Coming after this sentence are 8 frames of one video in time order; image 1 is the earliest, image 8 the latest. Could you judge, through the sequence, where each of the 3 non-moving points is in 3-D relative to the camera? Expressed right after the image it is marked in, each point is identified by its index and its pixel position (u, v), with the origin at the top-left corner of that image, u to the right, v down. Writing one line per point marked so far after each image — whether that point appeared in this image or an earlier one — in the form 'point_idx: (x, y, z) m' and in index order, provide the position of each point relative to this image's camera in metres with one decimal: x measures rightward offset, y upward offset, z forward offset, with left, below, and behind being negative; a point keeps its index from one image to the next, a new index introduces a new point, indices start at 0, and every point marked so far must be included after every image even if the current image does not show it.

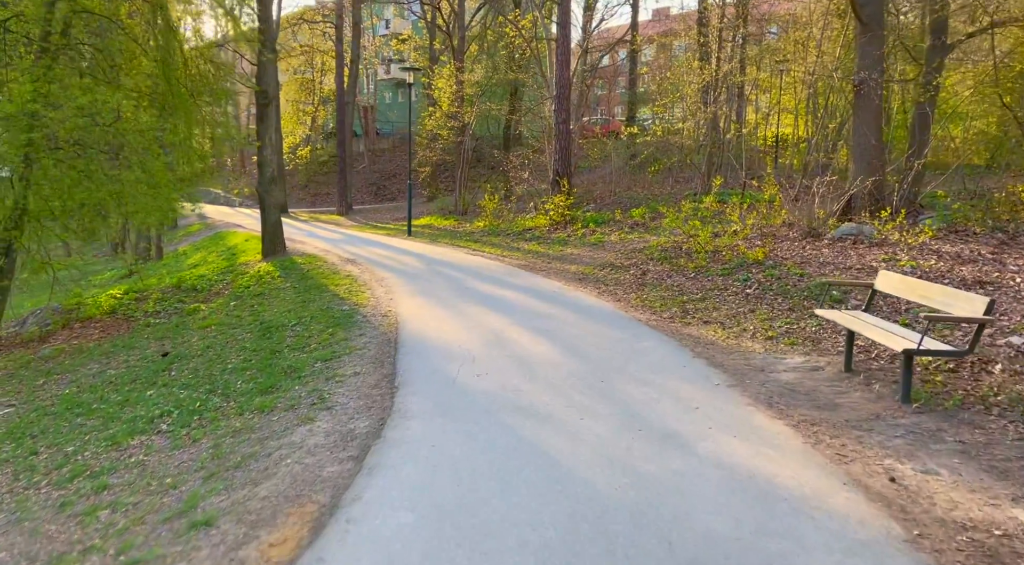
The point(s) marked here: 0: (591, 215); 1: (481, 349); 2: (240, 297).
0: (+2.4, +2.0, +18.1) m
1: (-0.3, -0.6, +5.8) m
2: (-4.4, -0.2, +9.7) m
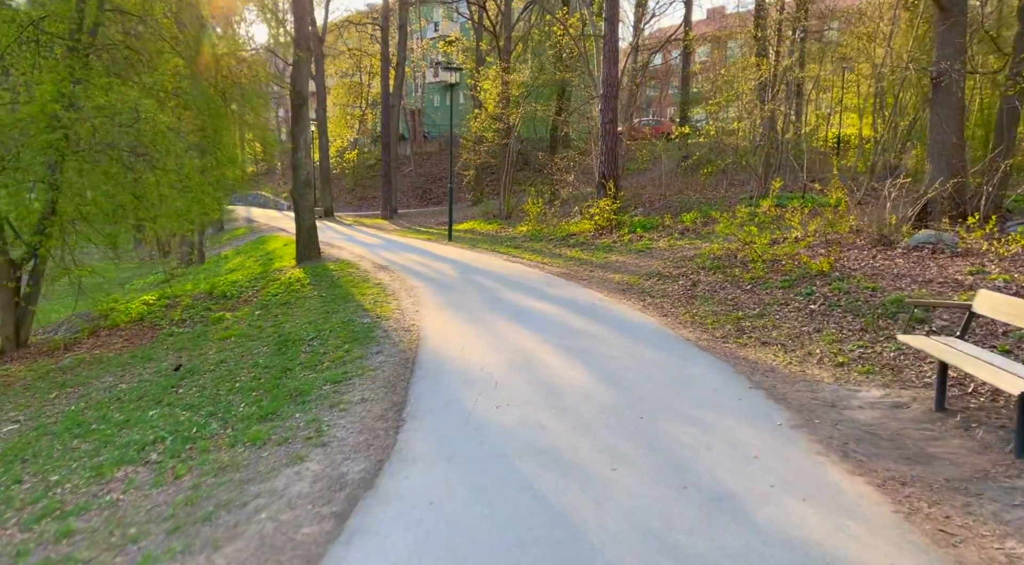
0: (+3.6, +1.8, +17.2) m
1: (-0.1, -0.8, +5.2) m
2: (-3.8, -0.4, +9.4) m
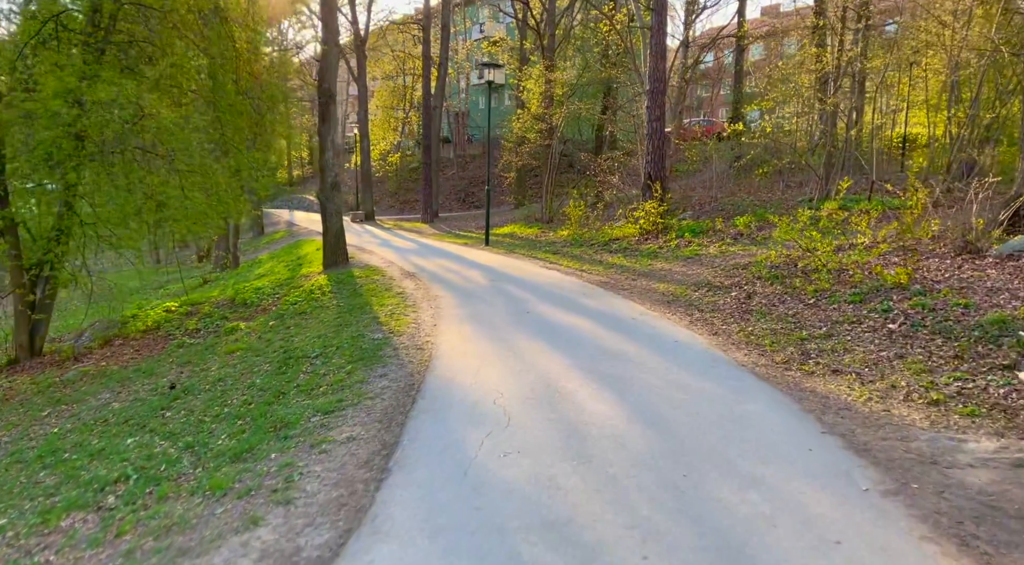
0: (+4.6, +1.5, +16.1) m
1: (+0.1, -0.9, +4.3) m
2: (-3.4, -0.5, +8.9) m
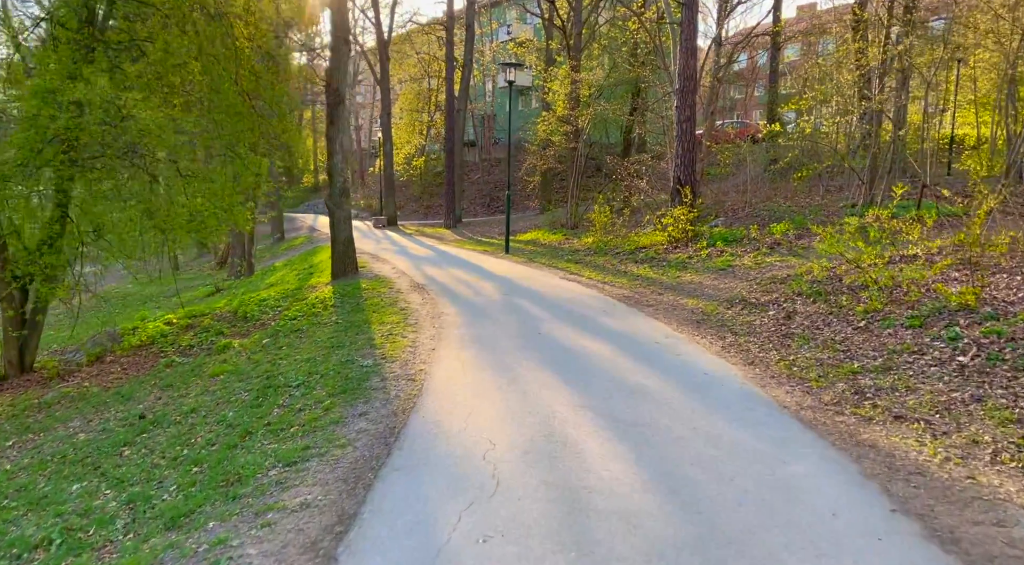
0: (+5.1, +1.3, +15.1) m
1: (0.0, -1.1, +3.6) m
2: (-3.2, -0.7, +8.3) m
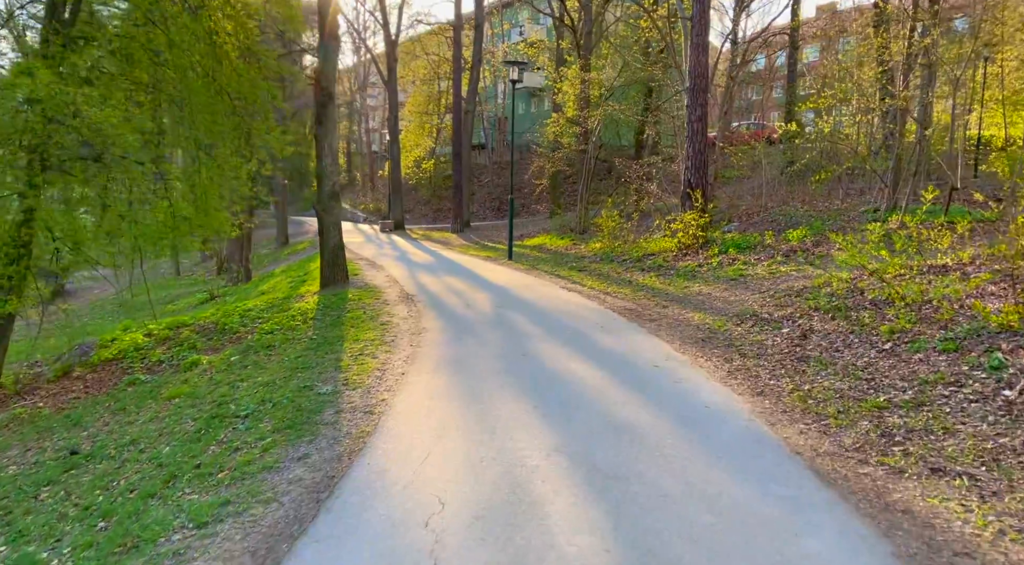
0: (+5.2, +1.1, +14.3) m
1: (-0.2, -1.2, +2.9) m
2: (-3.3, -0.8, +7.7) m
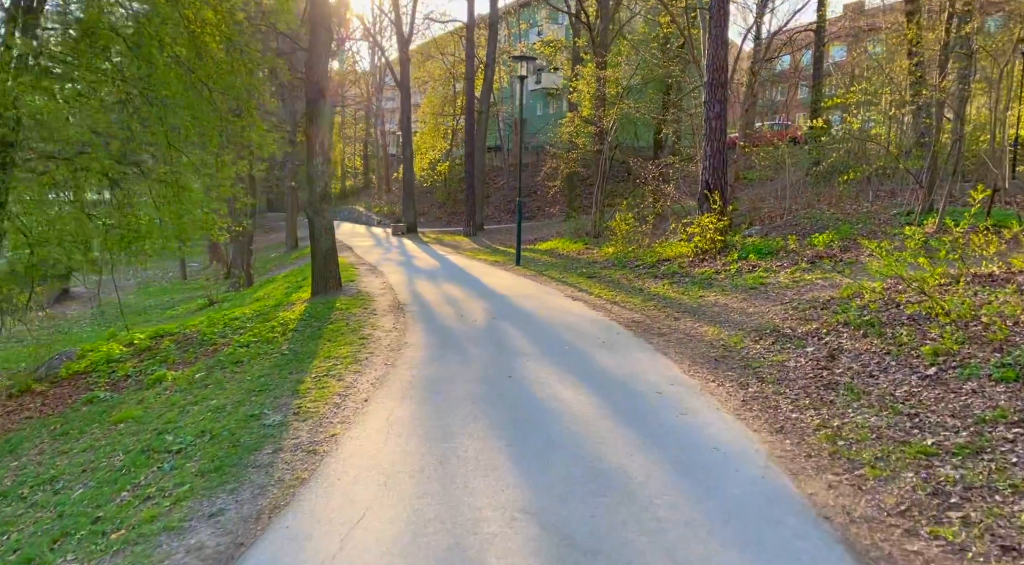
0: (+5.3, +0.9, +13.4) m
1: (-0.5, -1.3, +2.2) m
2: (-3.4, -0.9, +7.1) m
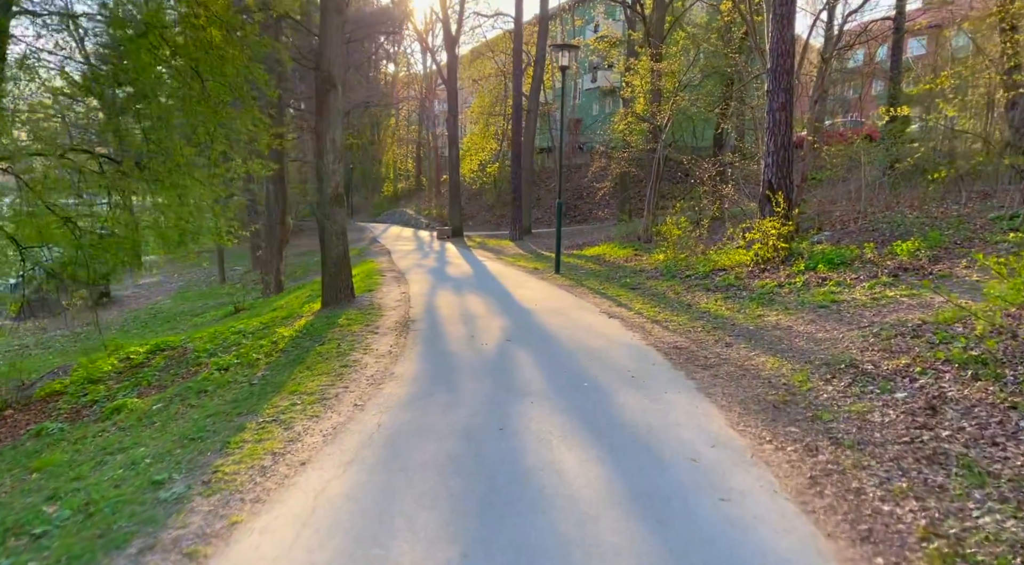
0: (+6.0, +0.6, +11.7) m
1: (-0.9, -1.5, +1.1) m
2: (-3.3, -1.1, +6.2) m
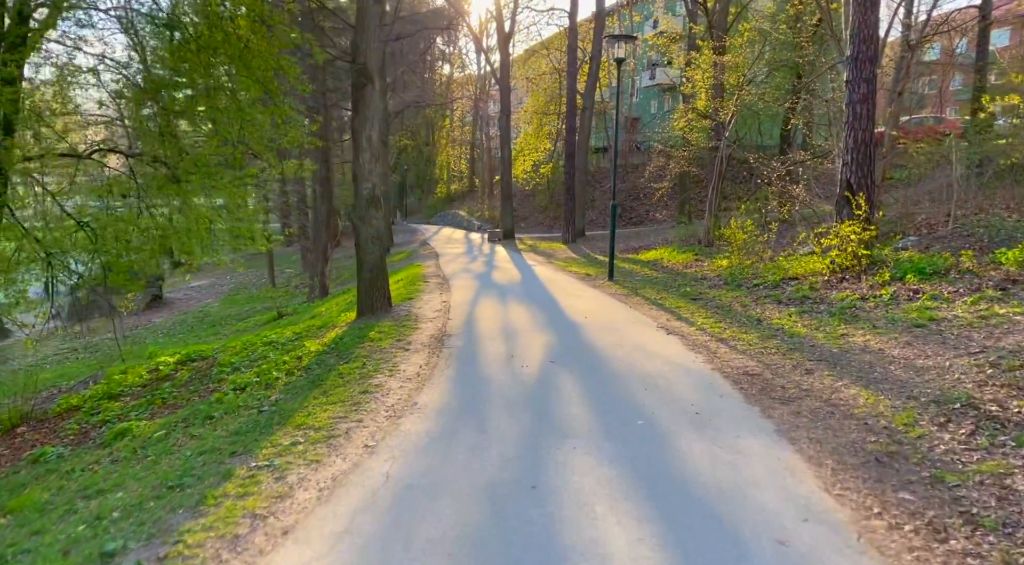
0: (+6.8, +0.4, +10.3) m
1: (-1.0, -1.6, +0.3) m
2: (-2.9, -1.2, +5.6) m
